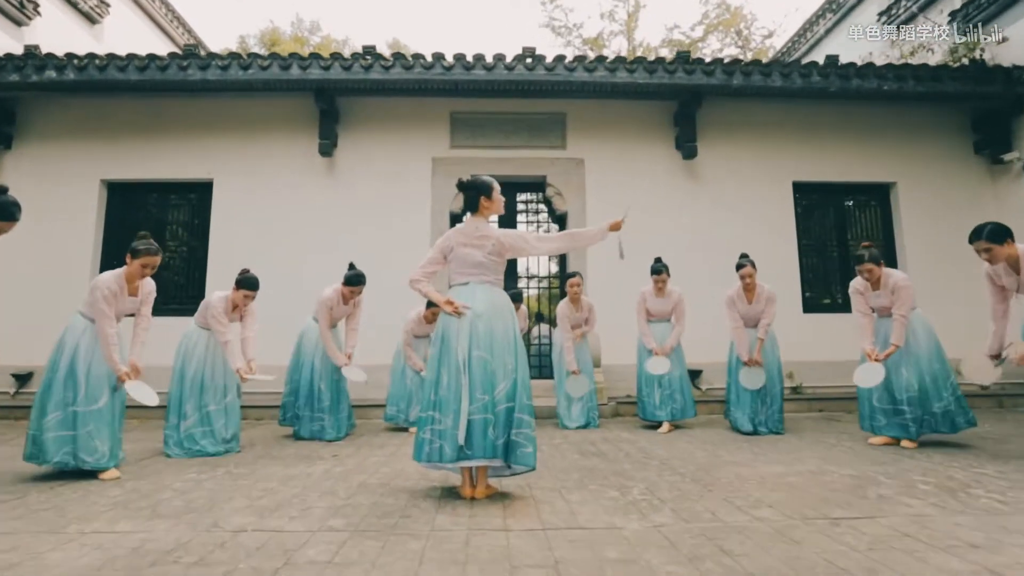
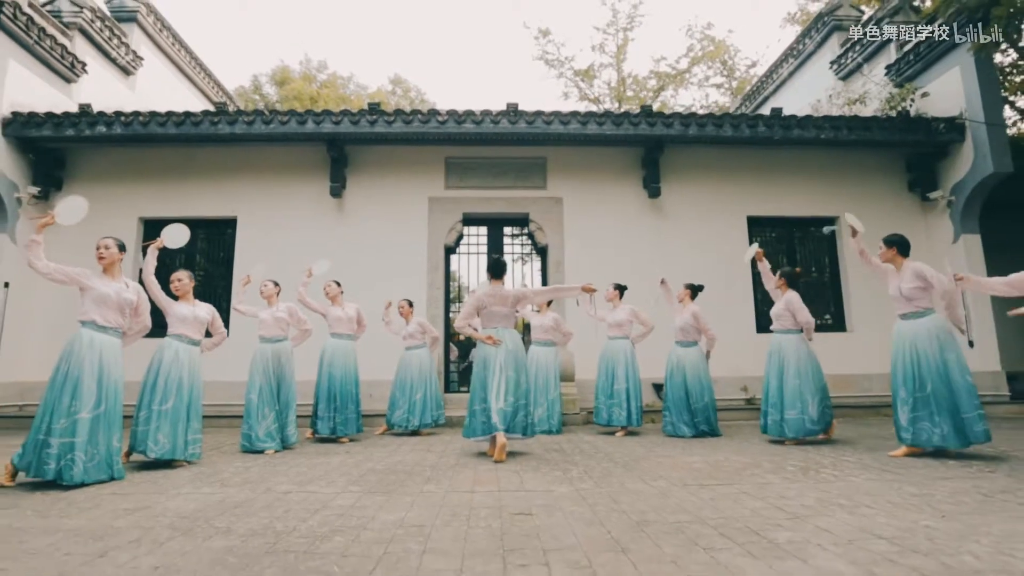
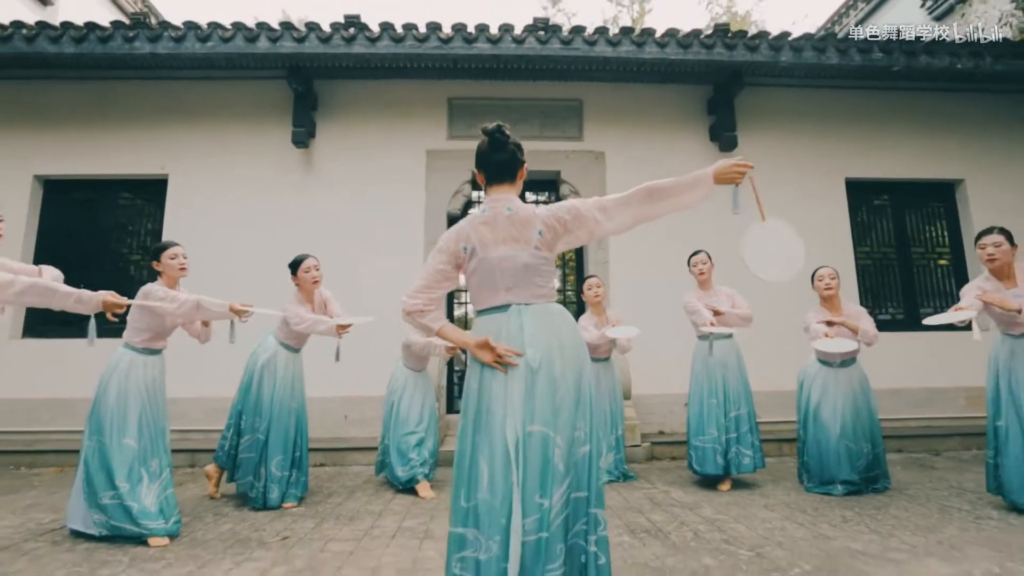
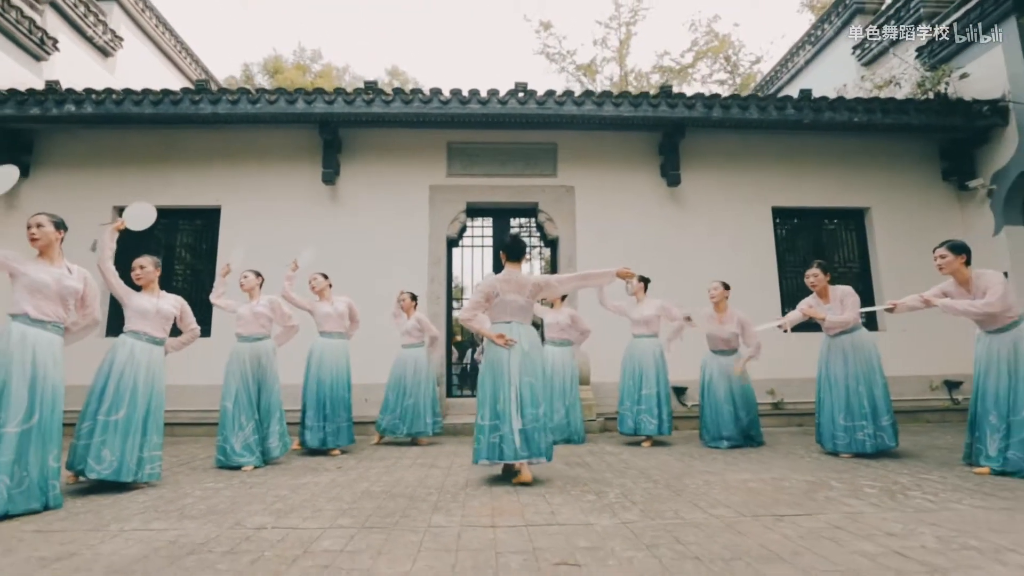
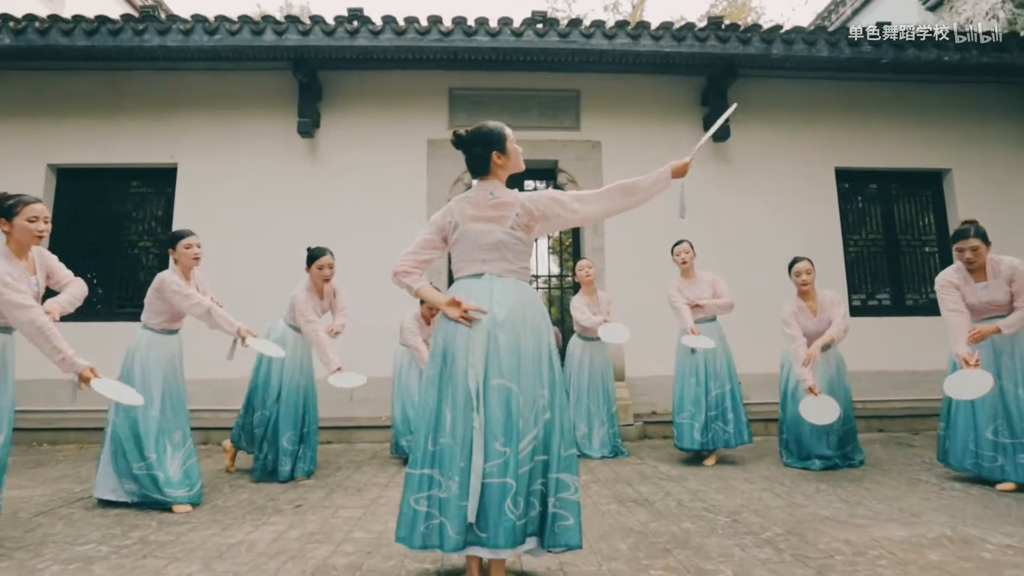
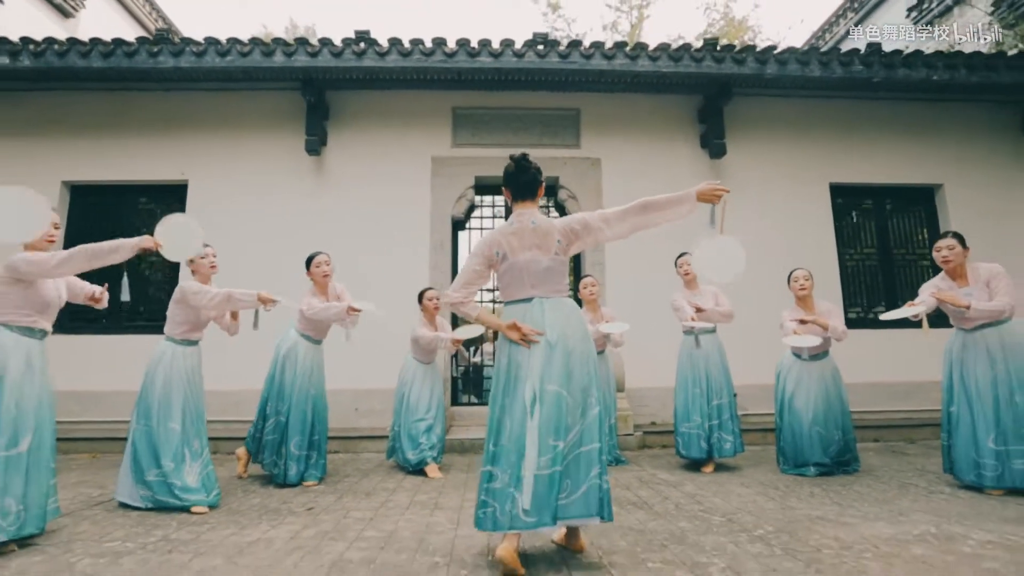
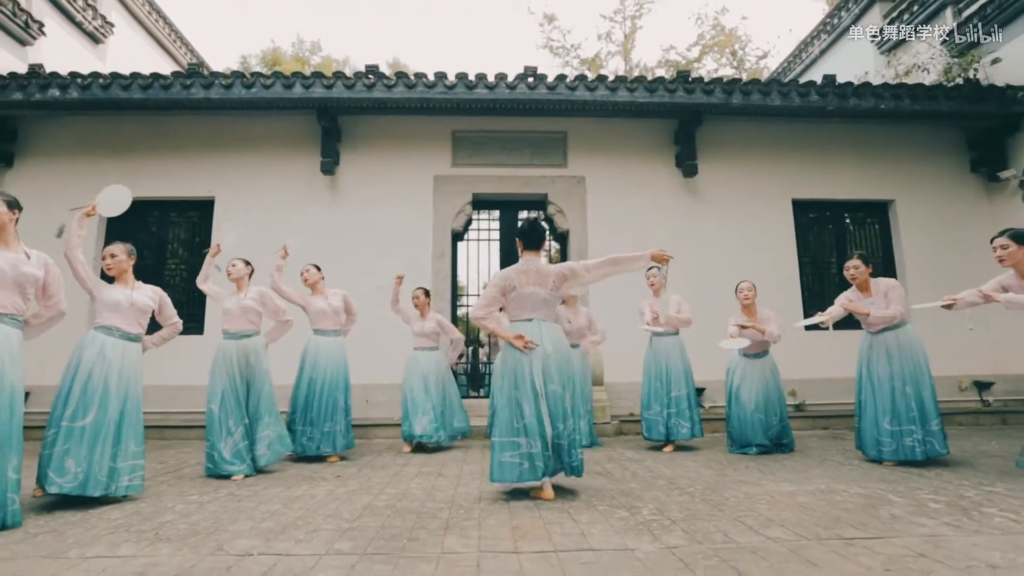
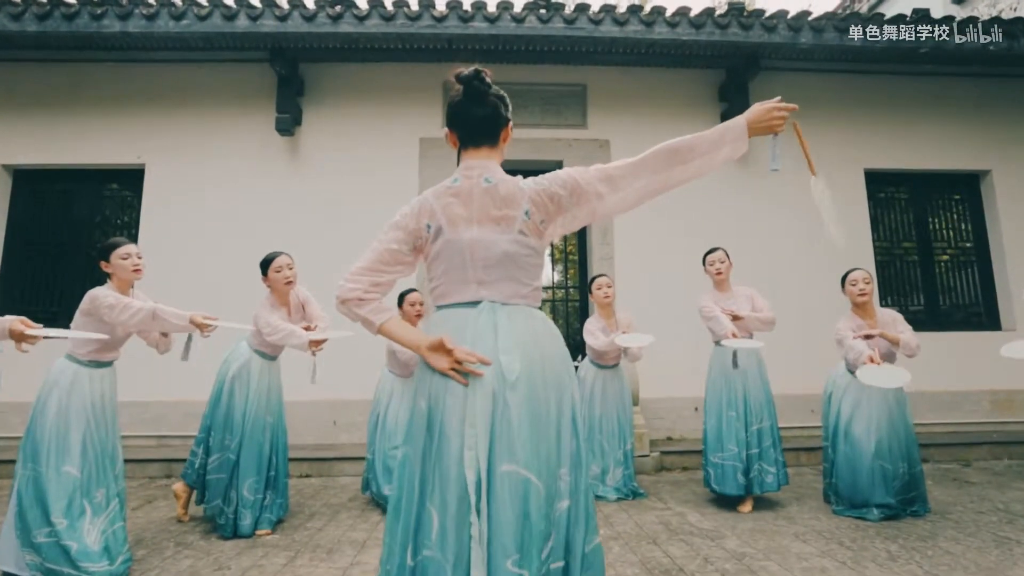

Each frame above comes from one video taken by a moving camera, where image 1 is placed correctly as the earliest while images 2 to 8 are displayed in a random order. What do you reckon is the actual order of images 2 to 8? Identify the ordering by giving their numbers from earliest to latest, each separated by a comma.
5, 8, 3, 6, 7, 4, 2
